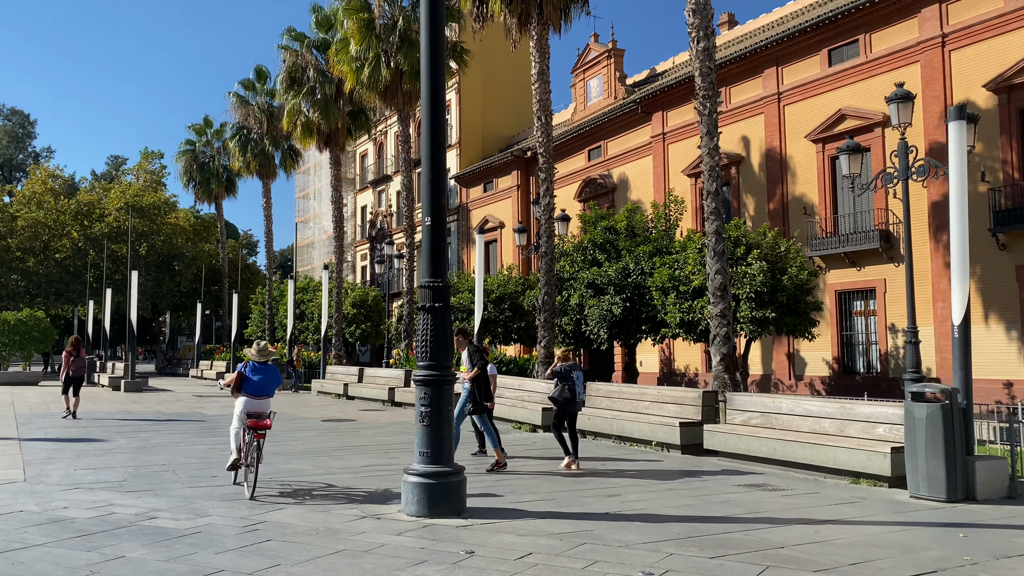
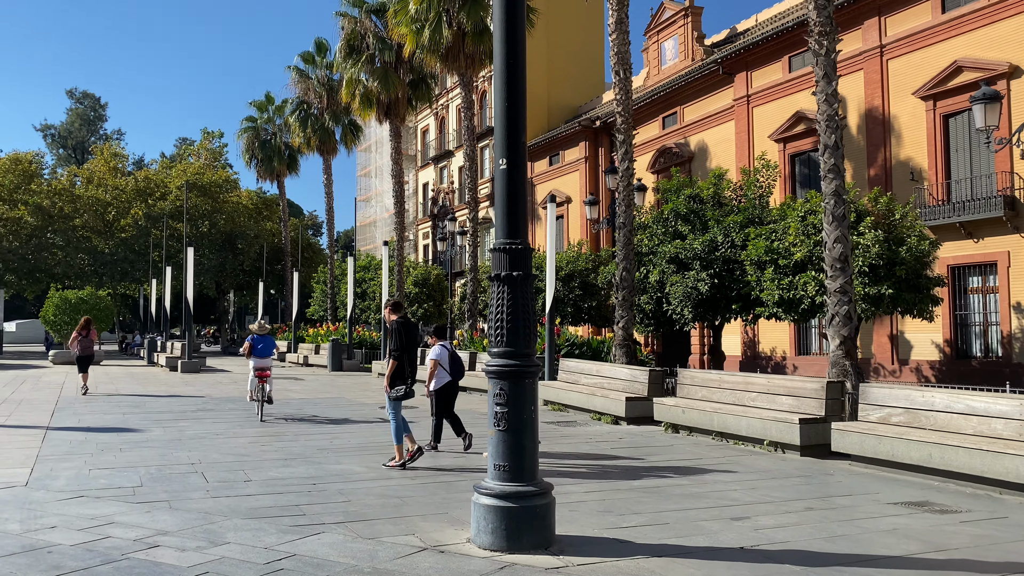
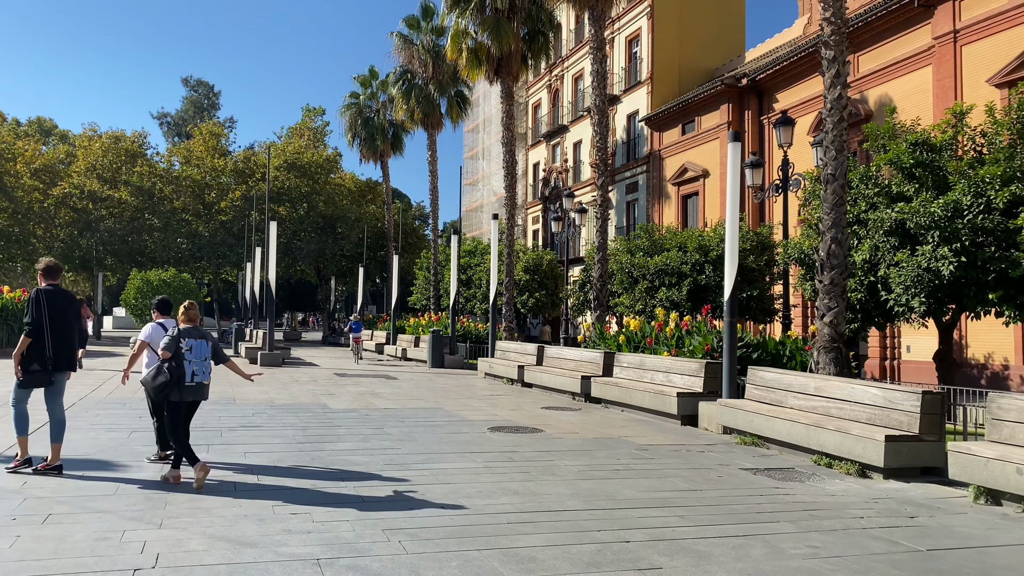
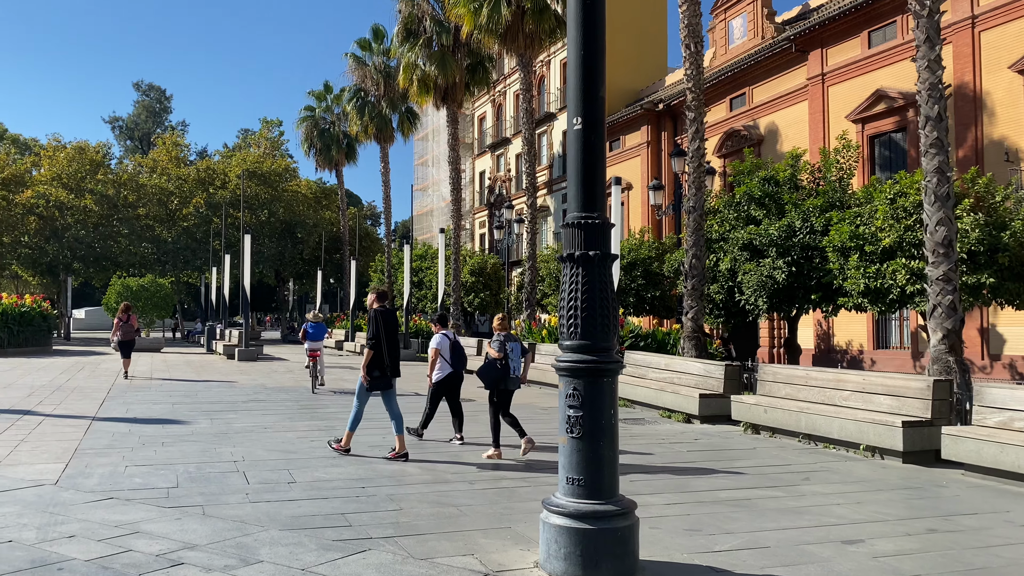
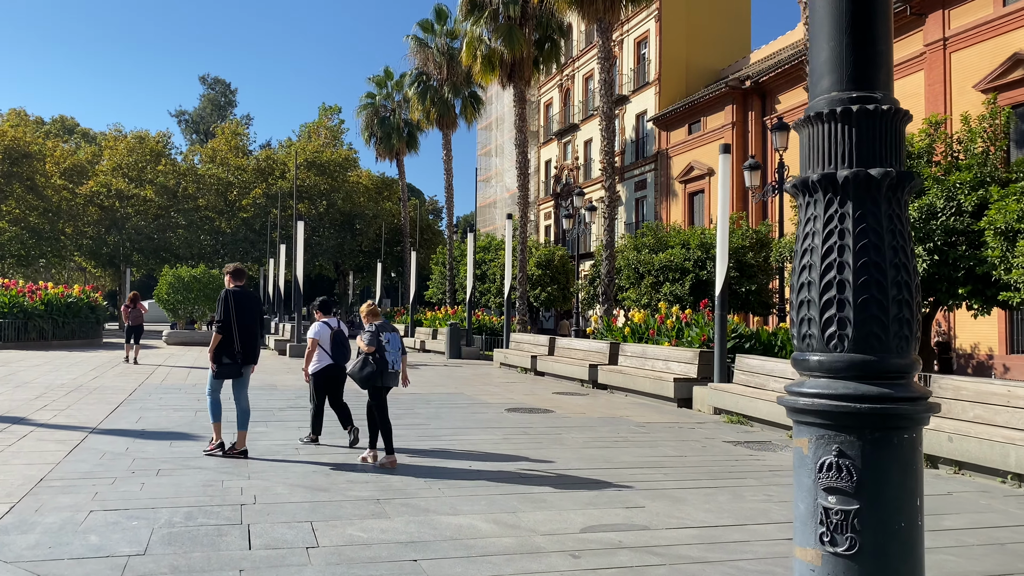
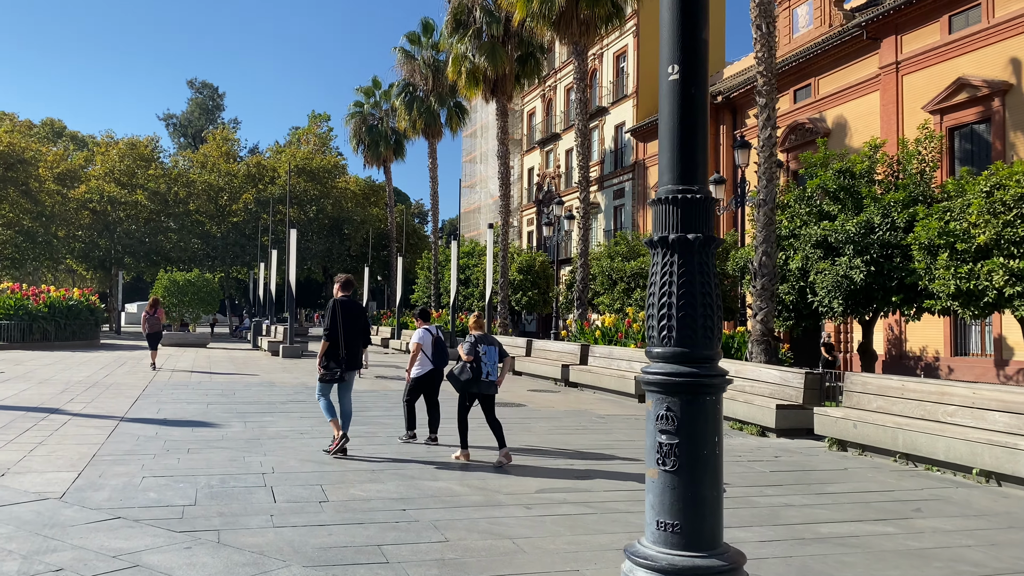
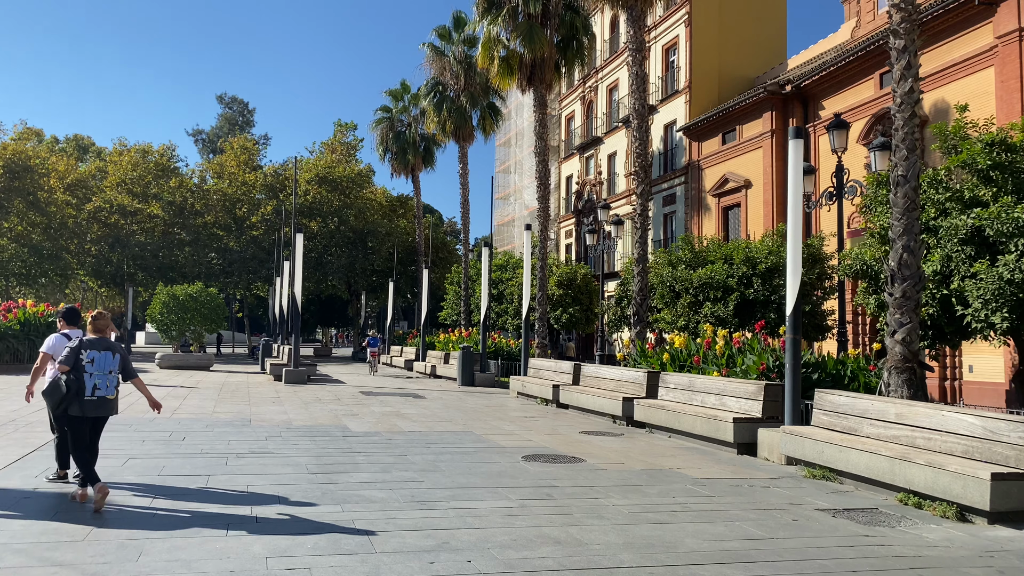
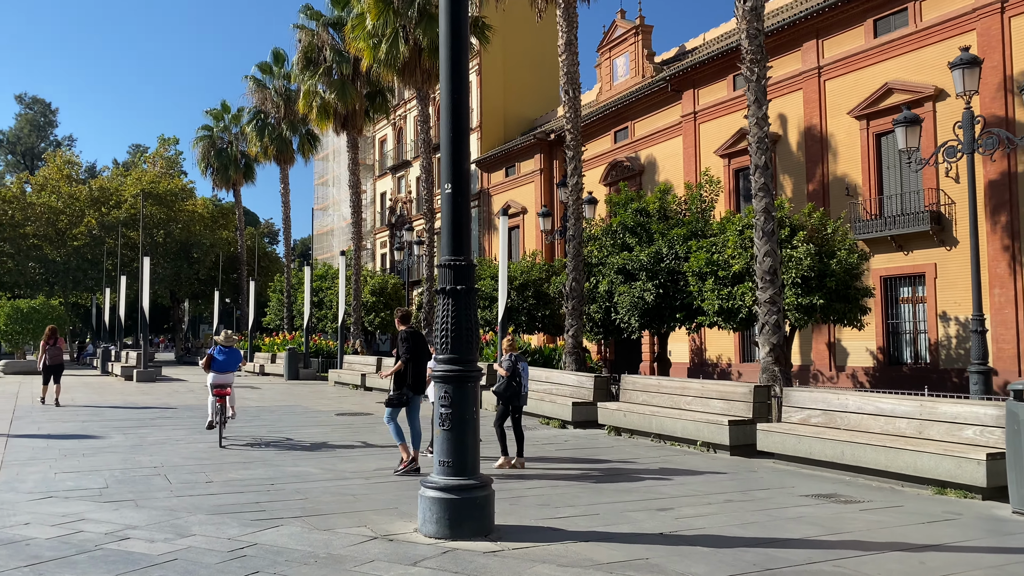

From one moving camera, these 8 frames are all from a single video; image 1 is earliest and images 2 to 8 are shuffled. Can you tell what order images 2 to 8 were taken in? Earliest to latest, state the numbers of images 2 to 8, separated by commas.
8, 2, 4, 6, 5, 3, 7
